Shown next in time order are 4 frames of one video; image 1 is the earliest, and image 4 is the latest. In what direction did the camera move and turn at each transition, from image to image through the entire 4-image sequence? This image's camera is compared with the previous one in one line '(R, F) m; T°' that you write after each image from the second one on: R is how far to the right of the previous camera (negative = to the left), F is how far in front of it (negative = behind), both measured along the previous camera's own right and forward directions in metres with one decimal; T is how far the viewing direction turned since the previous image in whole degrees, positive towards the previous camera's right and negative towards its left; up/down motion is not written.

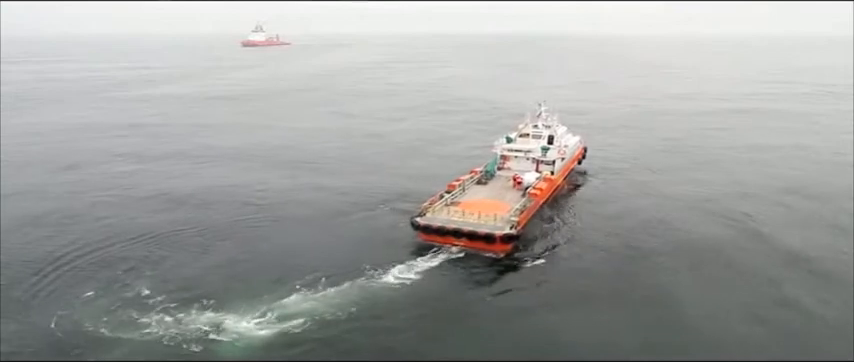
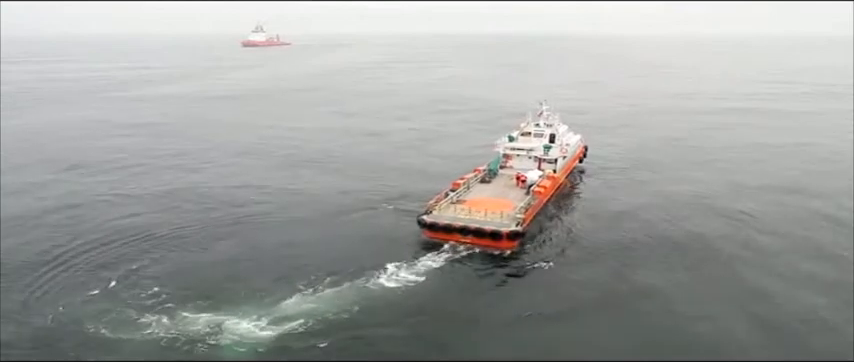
(+1.2, +1.2) m; -2°
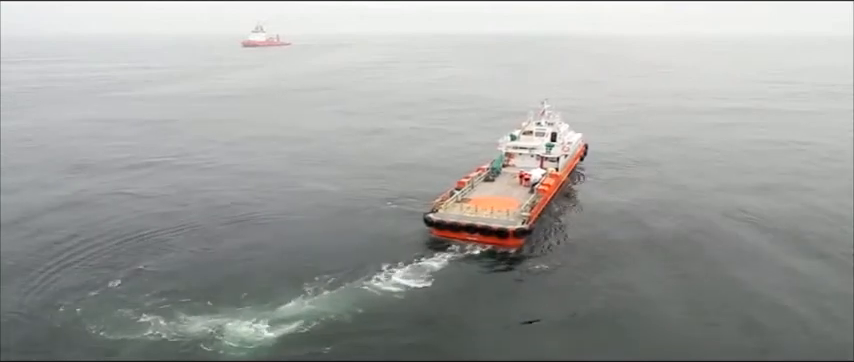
(0.0, -0.2) m; 0°
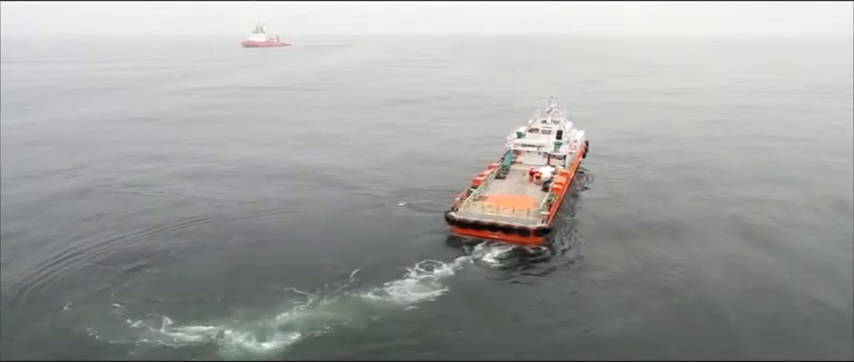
(+0.5, +2.1) m; 0°
